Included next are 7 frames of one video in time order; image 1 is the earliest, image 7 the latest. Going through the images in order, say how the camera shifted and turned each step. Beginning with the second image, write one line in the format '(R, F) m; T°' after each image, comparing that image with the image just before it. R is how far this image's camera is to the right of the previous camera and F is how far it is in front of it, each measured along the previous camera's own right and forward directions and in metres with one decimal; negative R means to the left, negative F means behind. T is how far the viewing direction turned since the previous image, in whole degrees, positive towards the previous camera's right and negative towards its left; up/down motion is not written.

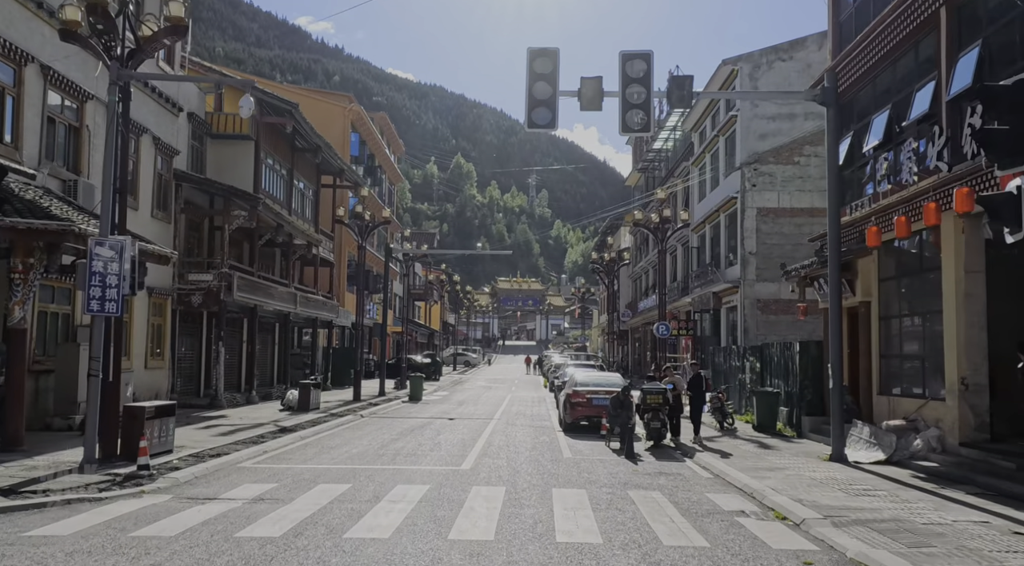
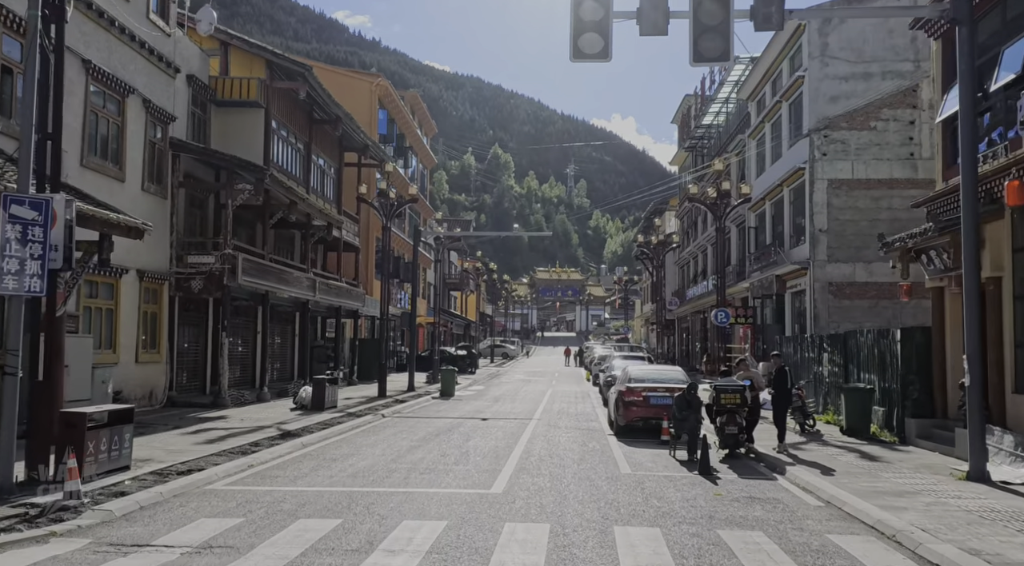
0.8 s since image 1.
(-0.1, +3.0) m; -3°
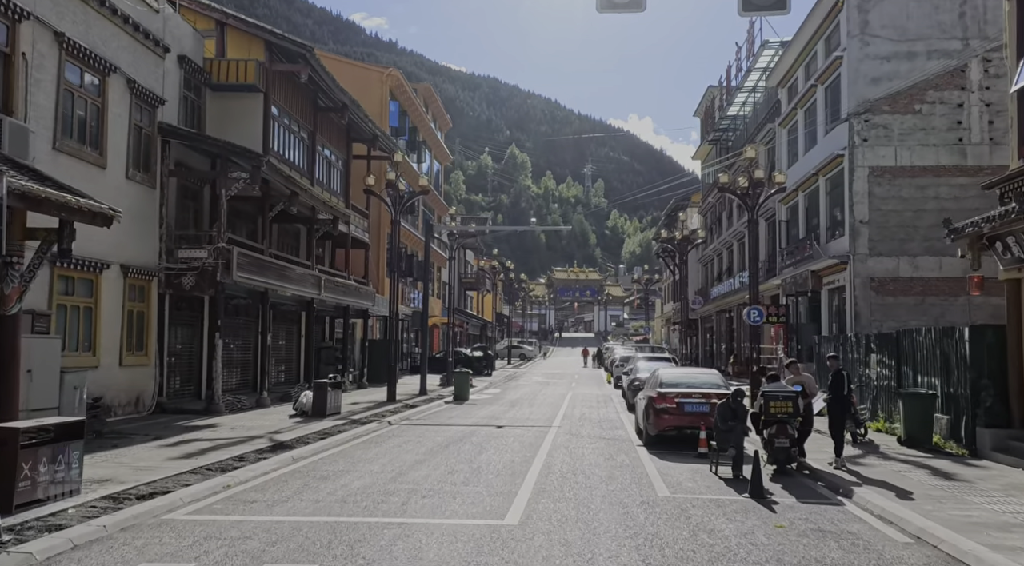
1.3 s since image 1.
(0.0, +1.7) m; -1°
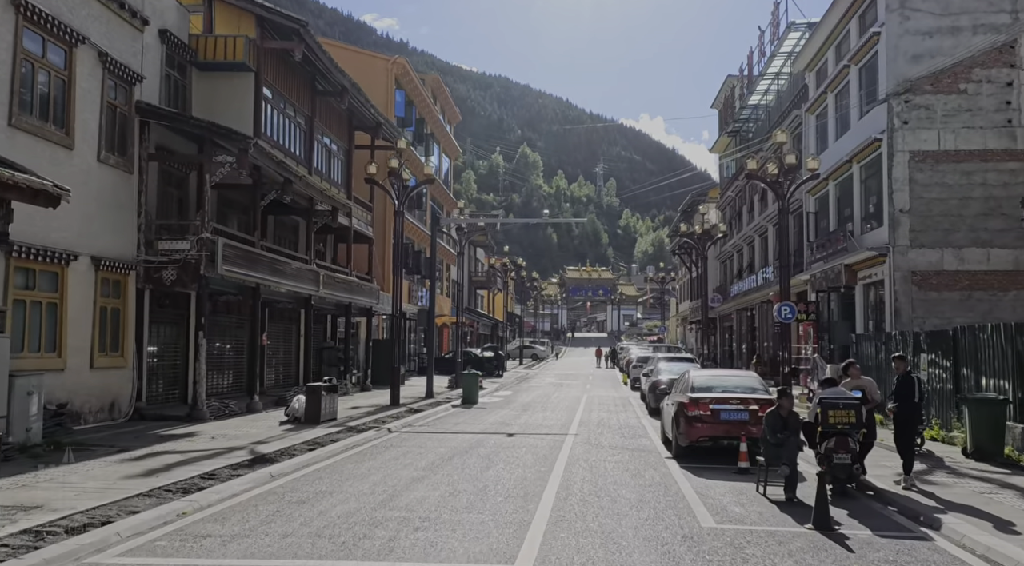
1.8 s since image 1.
(0.0, +1.8) m; -1°
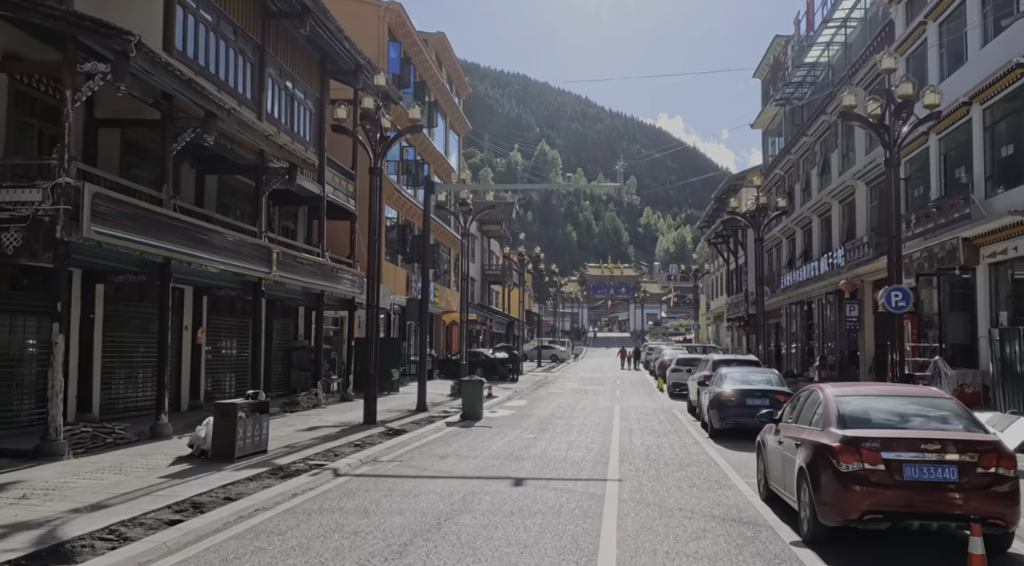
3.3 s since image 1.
(+0.1, +6.0) m; -1°
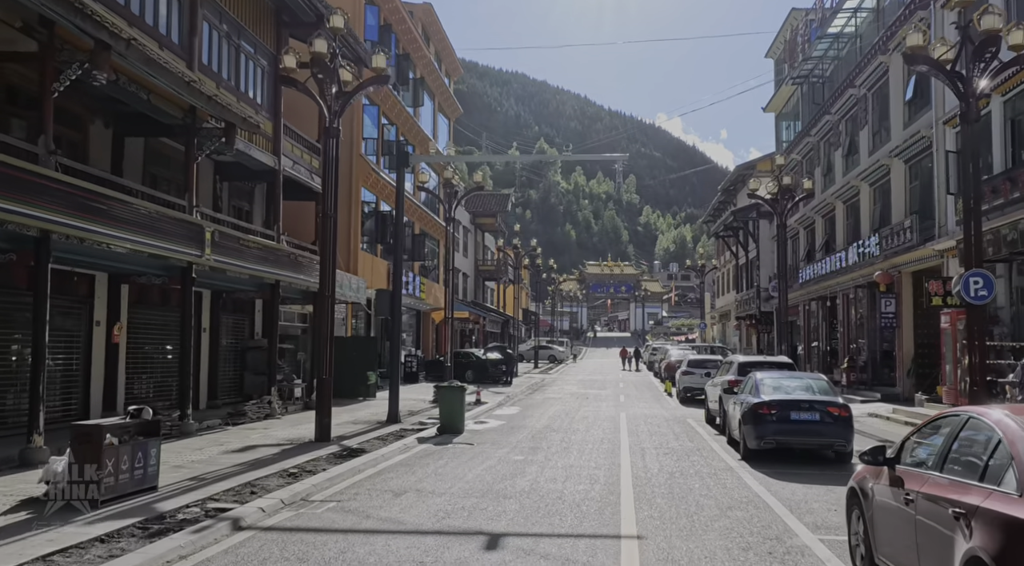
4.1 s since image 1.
(+0.2, +3.4) m; 0°
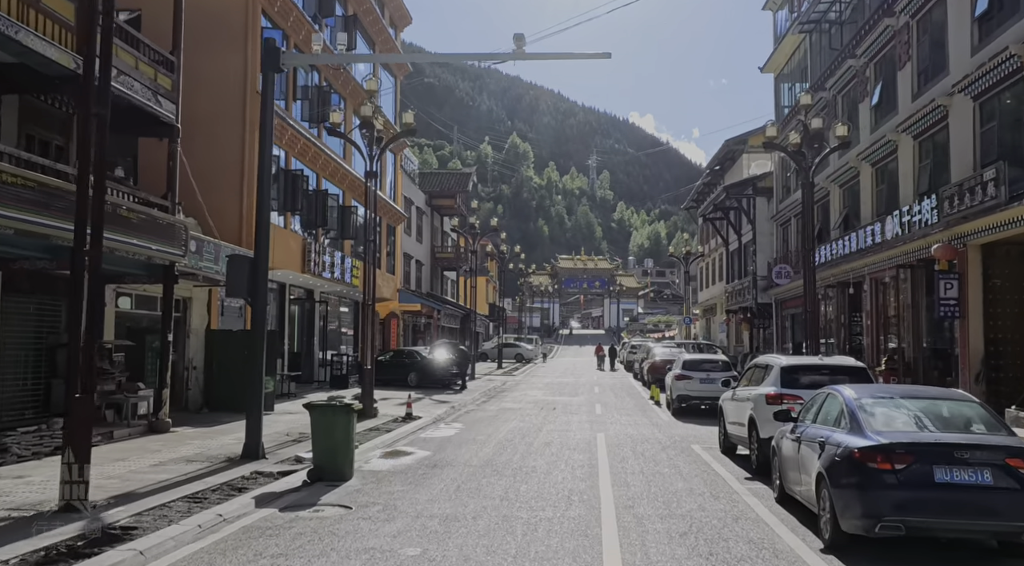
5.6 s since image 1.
(+0.8, +6.5) m; +2°
